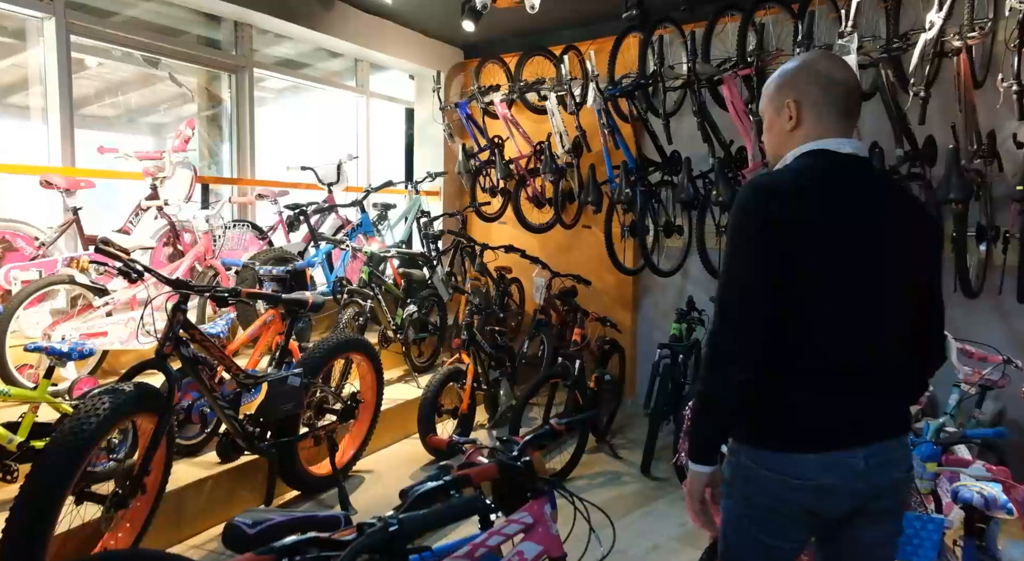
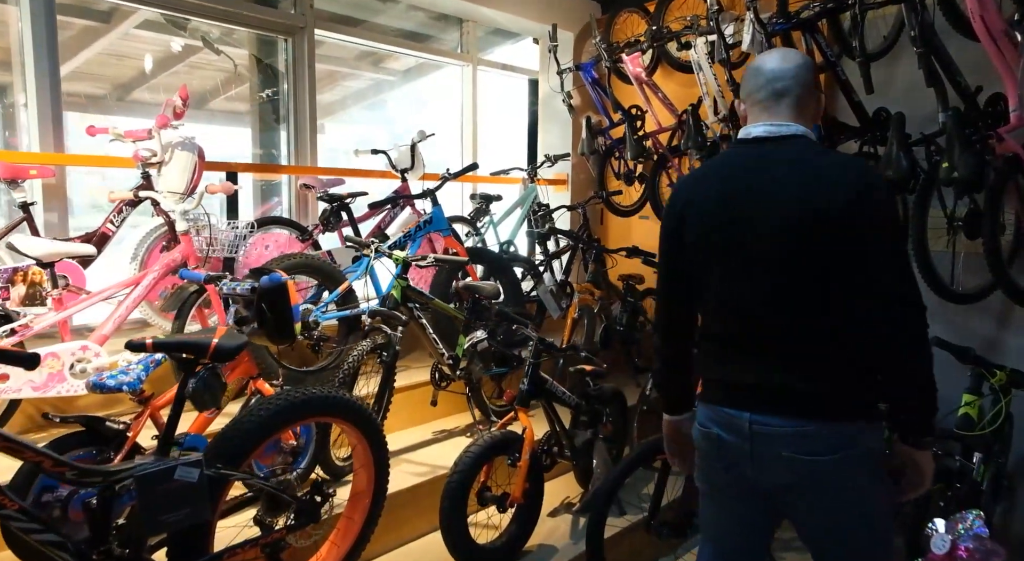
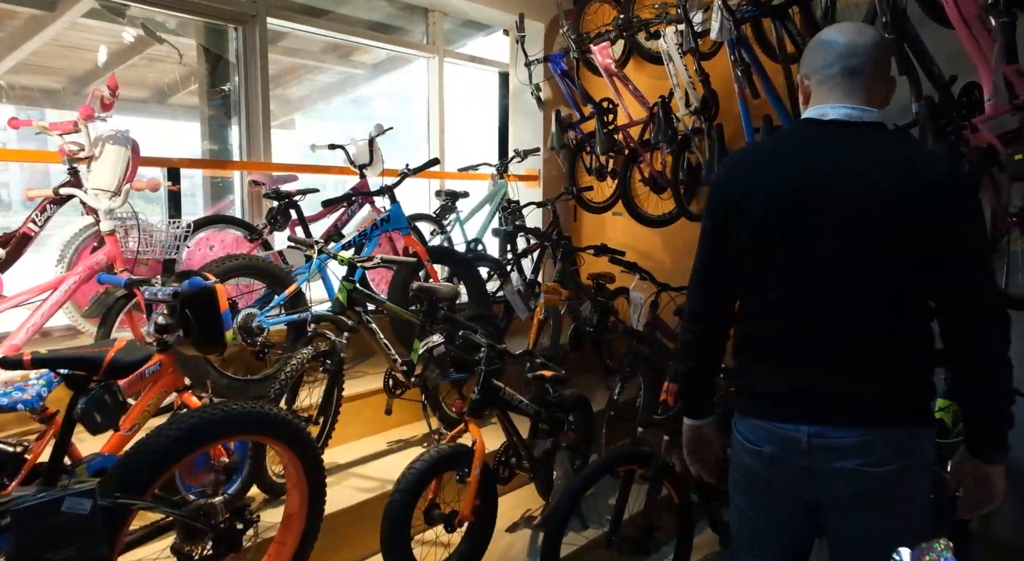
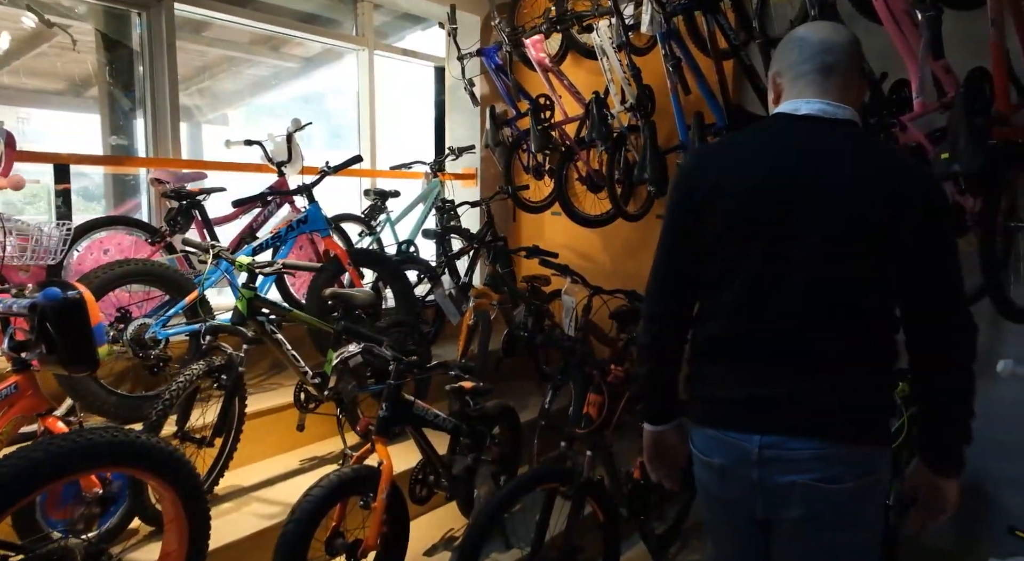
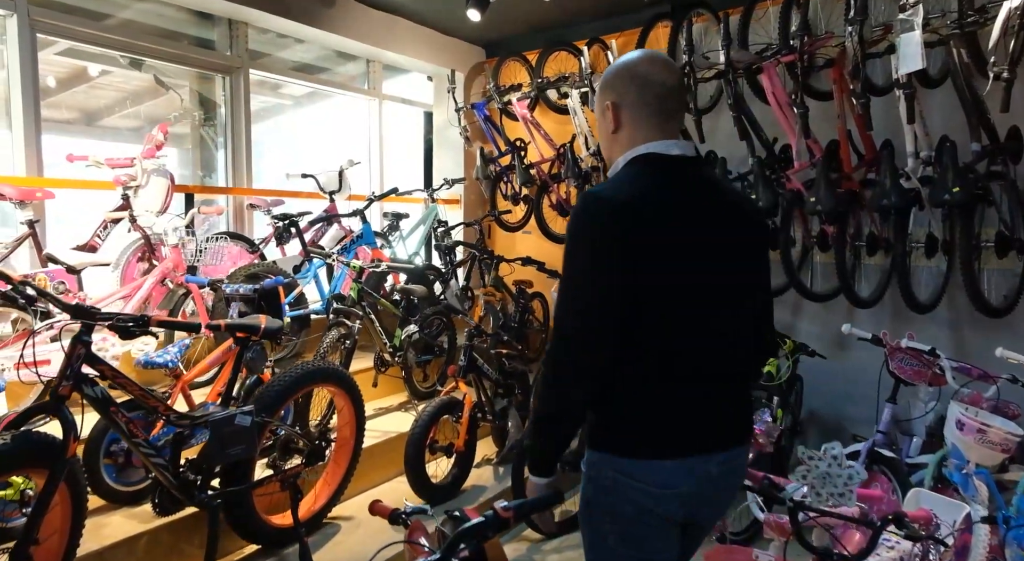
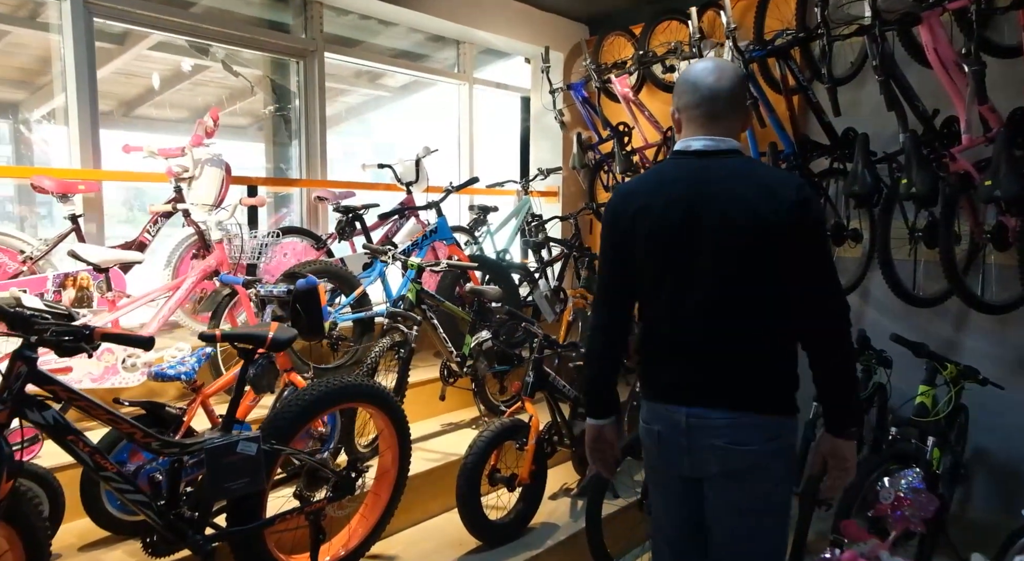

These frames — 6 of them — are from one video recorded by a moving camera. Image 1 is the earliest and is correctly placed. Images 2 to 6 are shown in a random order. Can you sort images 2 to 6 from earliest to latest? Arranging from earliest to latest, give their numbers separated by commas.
5, 6, 2, 3, 4
